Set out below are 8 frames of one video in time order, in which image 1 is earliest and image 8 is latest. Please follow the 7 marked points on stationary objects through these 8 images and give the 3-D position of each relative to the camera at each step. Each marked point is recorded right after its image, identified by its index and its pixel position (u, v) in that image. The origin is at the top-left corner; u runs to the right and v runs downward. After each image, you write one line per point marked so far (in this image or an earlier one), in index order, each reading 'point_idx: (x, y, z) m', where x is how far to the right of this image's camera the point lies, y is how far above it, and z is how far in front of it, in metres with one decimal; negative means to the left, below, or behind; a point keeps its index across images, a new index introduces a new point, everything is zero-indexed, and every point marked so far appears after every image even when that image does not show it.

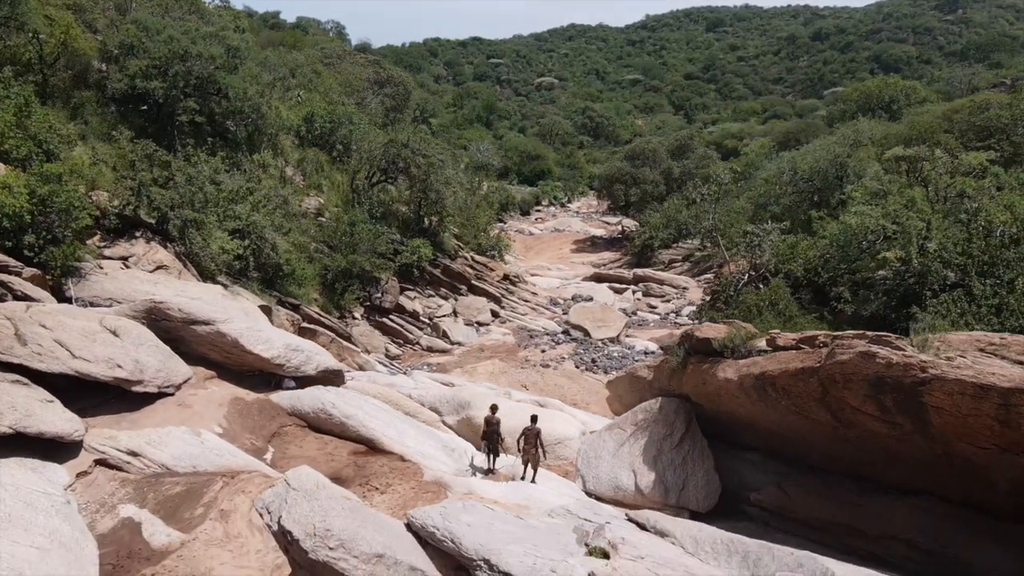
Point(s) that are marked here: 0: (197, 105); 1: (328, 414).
0: (-8.4, +4.8, +17.2) m
1: (-2.2, -1.5, +7.6) m
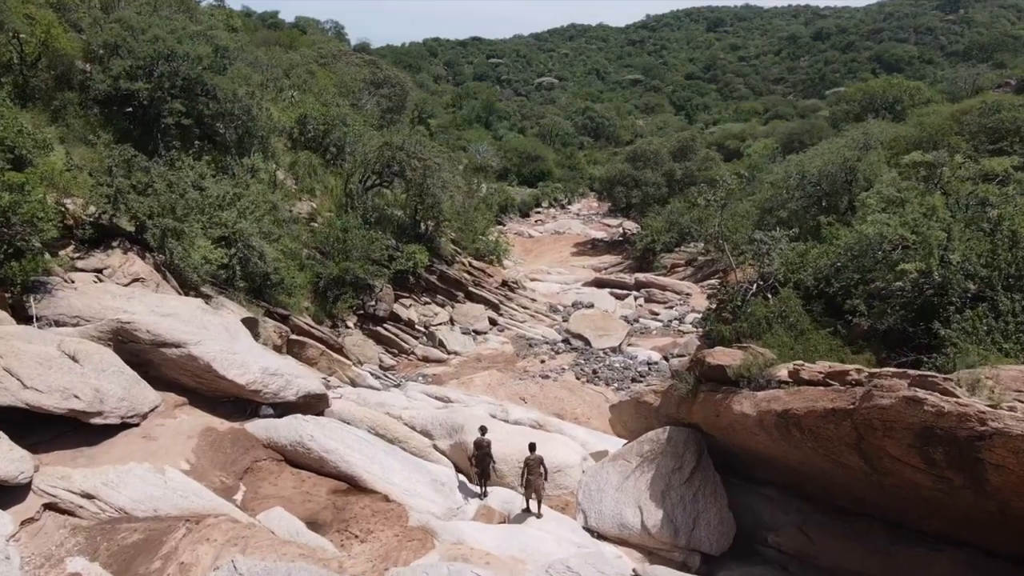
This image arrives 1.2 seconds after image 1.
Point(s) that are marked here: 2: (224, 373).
0: (-8.4, +4.6, +16.6) m
1: (-2.3, -1.7, +6.9) m
2: (-3.3, -1.0, +7.4) m
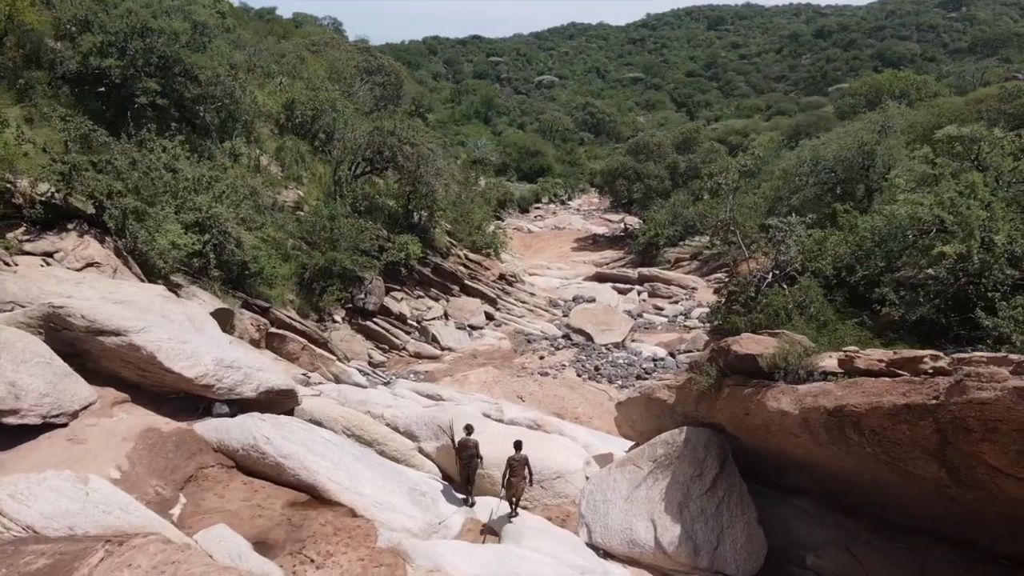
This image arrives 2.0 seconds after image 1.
0: (-8.5, +4.8, +15.6) m
1: (-2.3, -1.5, +5.9) m
2: (-3.3, -0.8, +6.4) m
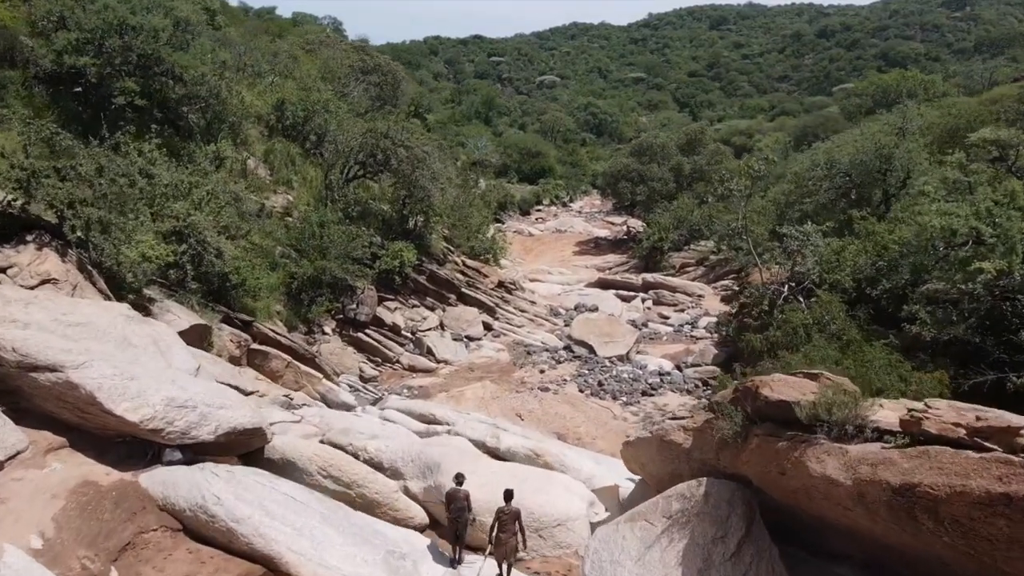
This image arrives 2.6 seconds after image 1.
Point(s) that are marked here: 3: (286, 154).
0: (-8.5, +4.6, +14.7) m
1: (-2.4, -1.8, +5.1) m
2: (-3.4, -1.0, +5.5) m
3: (-6.6, +3.9, +18.9) m
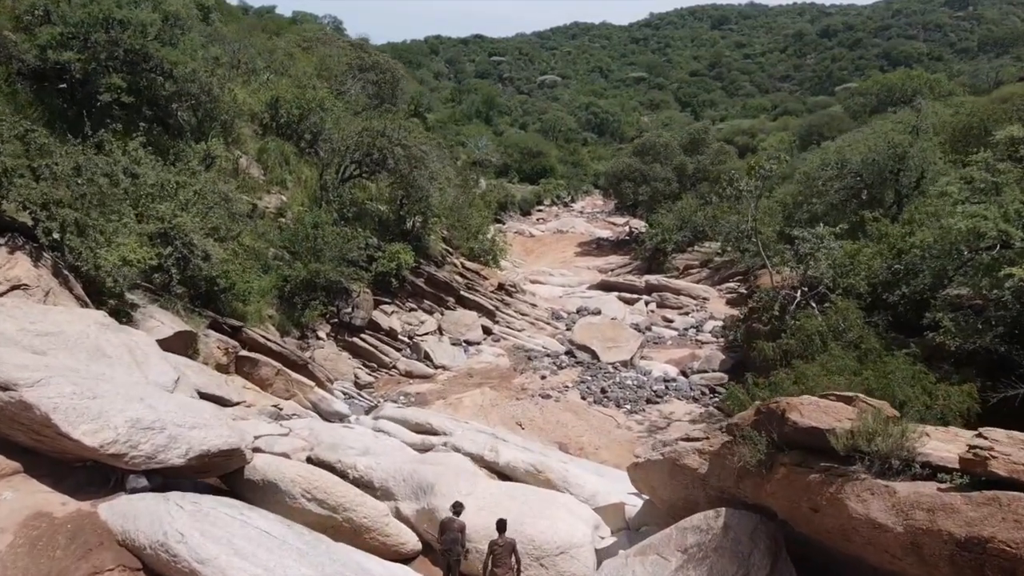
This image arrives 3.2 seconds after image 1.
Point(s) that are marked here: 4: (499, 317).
0: (-8.5, +4.5, +14.2) m
1: (-2.4, -1.9, +4.6) m
2: (-3.4, -1.1, +5.0) m
3: (-6.5, +3.8, +18.3) m
4: (-0.4, -0.8, +18.5) m
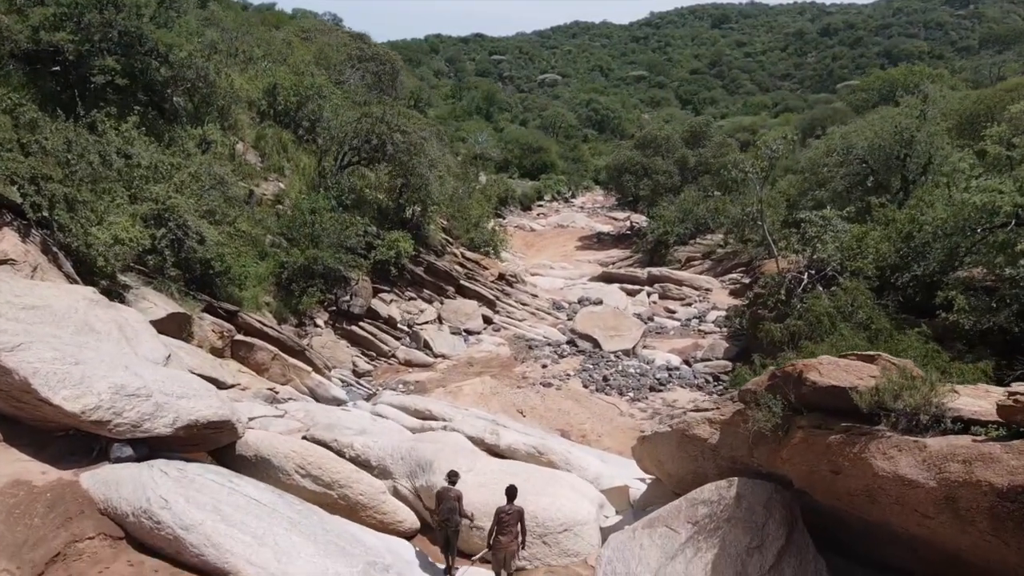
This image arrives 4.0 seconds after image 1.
0: (-8.5, +4.8, +14.0) m
1: (-2.4, -1.6, +4.3) m
2: (-3.4, -0.8, +4.8) m
3: (-6.5, +4.1, +18.1) m
4: (-0.3, -0.5, +18.2) m
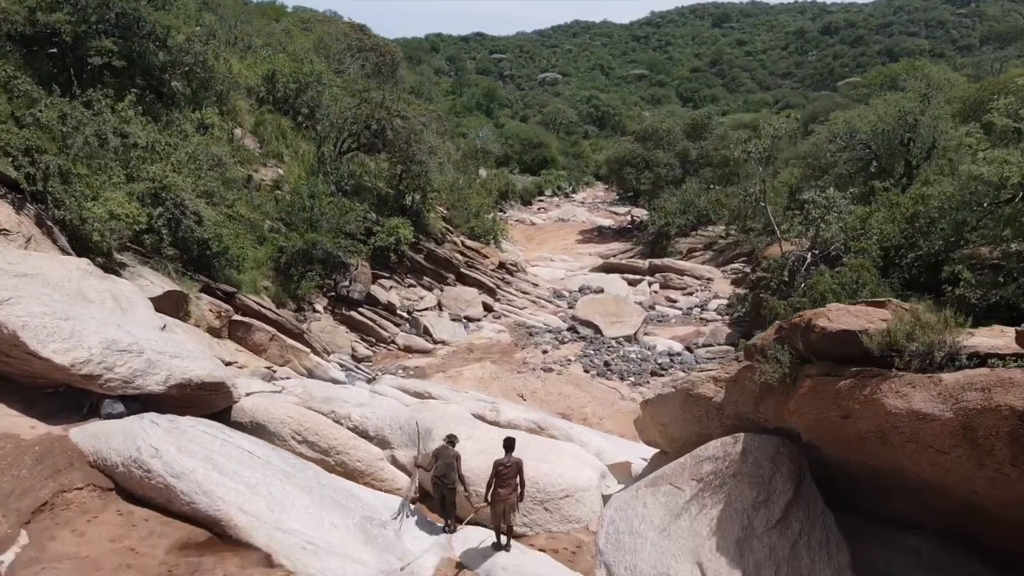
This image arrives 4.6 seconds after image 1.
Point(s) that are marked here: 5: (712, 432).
0: (-8.5, +5.2, +13.9) m
1: (-2.4, -1.2, +4.2) m
2: (-3.4, -0.4, +4.7) m
3: (-6.5, +4.5, +18.0) m
4: (-0.3, -0.2, +18.1) m
5: (+1.7, -1.3, +5.6) m
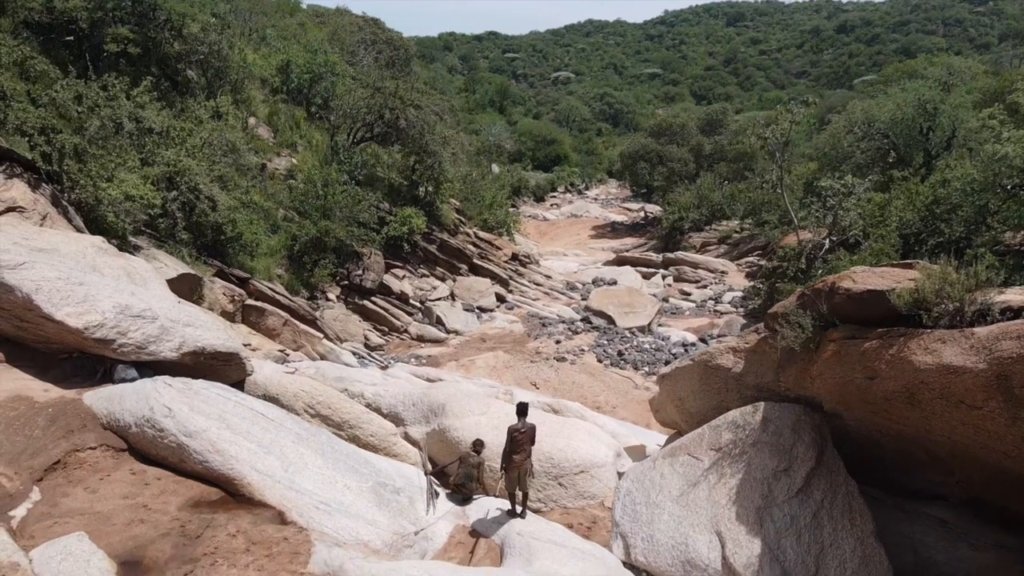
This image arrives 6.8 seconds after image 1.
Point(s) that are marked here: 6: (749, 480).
0: (-8.2, +5.4, +14.0) m
1: (-2.3, -0.9, +4.2) m
2: (-3.3, -0.2, +4.7) m
3: (-6.1, +4.8, +18.0) m
4: (0.0, +0.1, +18.1) m
5: (+1.8, -1.0, +5.5) m
6: (+1.6, -1.4, +4.5) m
